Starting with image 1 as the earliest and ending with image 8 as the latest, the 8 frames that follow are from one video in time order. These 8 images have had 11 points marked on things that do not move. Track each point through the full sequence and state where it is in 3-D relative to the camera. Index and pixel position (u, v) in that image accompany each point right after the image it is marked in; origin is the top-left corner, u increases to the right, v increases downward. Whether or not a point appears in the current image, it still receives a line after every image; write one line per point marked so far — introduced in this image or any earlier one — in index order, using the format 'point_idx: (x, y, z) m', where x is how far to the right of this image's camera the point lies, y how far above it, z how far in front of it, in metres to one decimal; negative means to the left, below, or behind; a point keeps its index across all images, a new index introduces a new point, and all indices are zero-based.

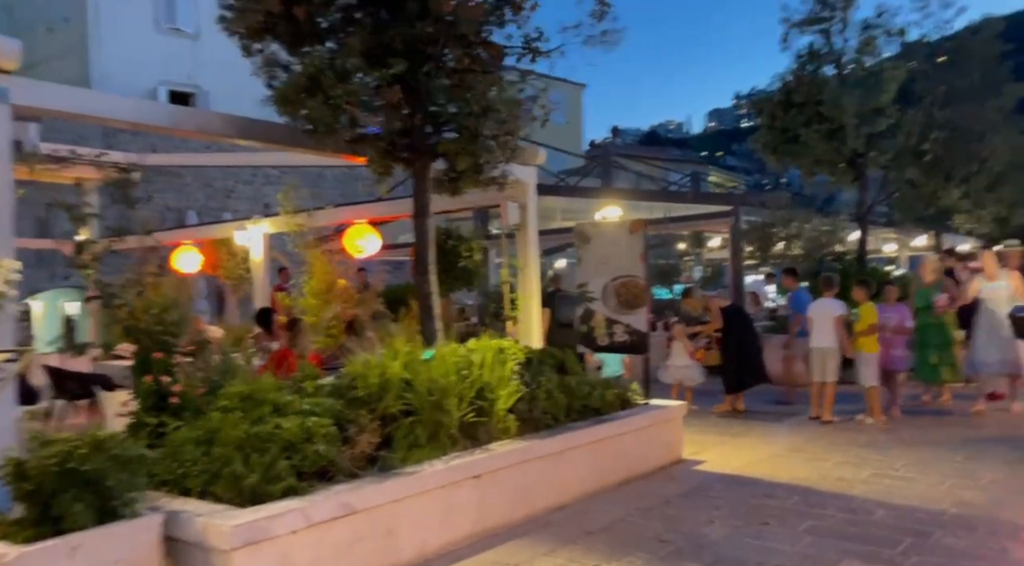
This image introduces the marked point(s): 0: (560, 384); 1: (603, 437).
0: (+0.3, -0.6, +5.3) m
1: (+0.5, -0.9, +5.1) m
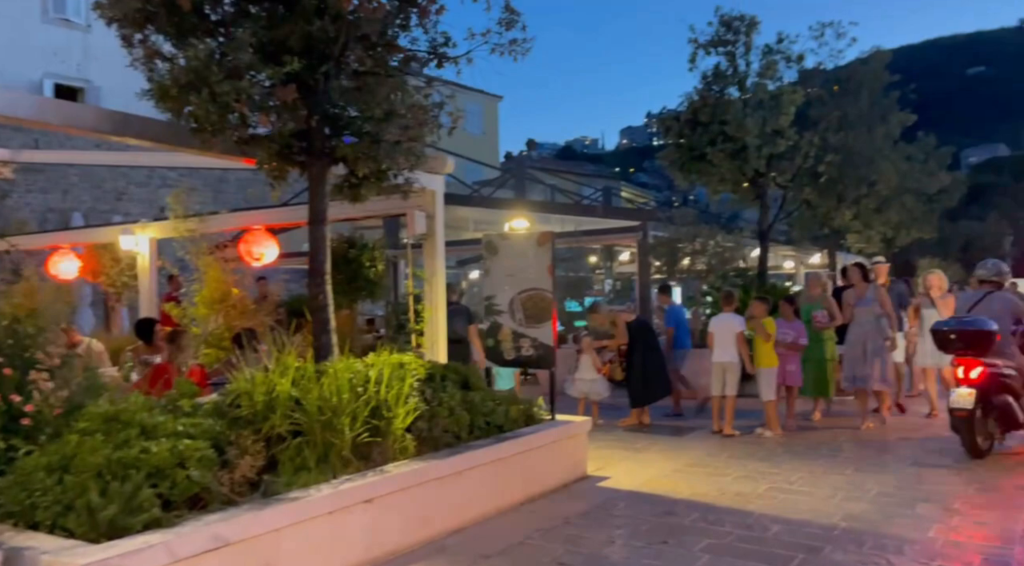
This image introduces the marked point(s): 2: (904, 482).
0: (-0.3, -0.7, +5.2) m
1: (-0.1, -1.0, +4.9) m
2: (+3.2, -1.7, +7.2) m
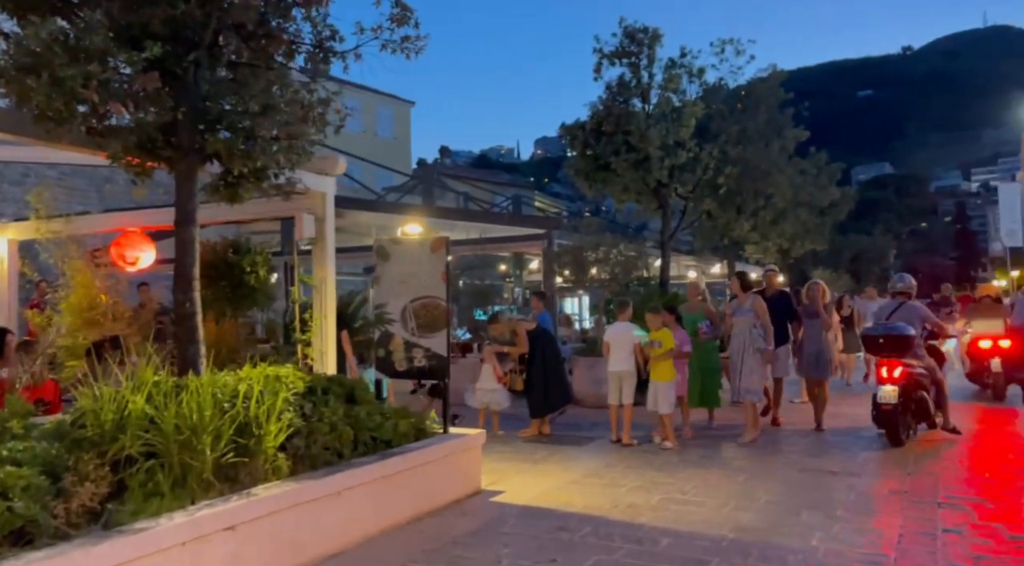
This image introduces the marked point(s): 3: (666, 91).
0: (-1.0, -0.8, +5.0) m
1: (-0.7, -1.1, +4.7) m
2: (+2.4, -1.8, +7.3) m
3: (+3.0, +3.8, +16.8) m
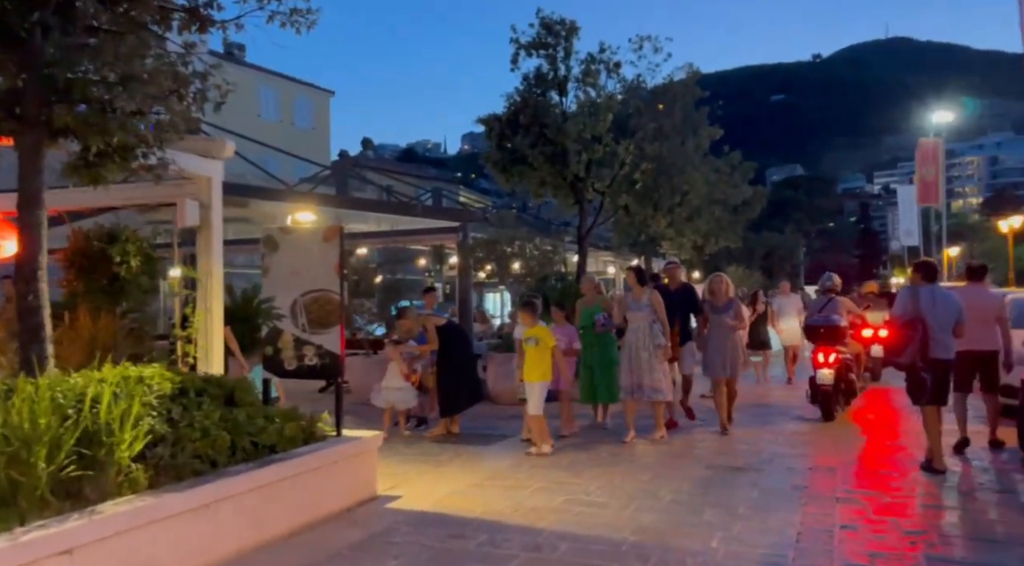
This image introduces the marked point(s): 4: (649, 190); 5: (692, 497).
0: (-1.5, -0.7, +4.6) m
1: (-1.3, -1.0, +4.4) m
2: (+1.5, -1.7, +7.2) m
3: (+1.4, +3.9, +16.7) m
4: (+2.9, +2.0, +18.1) m
5: (+1.4, -1.7, +6.8) m
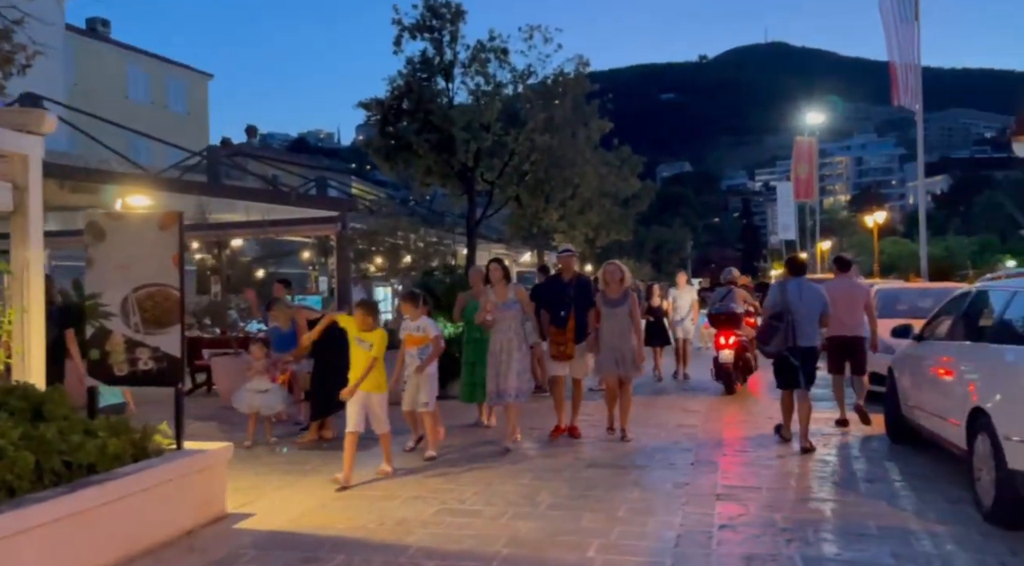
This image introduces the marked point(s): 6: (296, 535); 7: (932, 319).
0: (-2.2, -0.7, +4.0) m
1: (-1.9, -1.0, +3.8) m
2: (+0.5, -1.7, +6.9) m
3: (-0.8, +4.0, +16.3) m
4: (+0.6, +2.1, +17.9) m
5: (+0.4, -1.7, +6.5) m
6: (-1.2, -1.4, +4.9) m
7: (+4.5, -0.4, +9.2) m
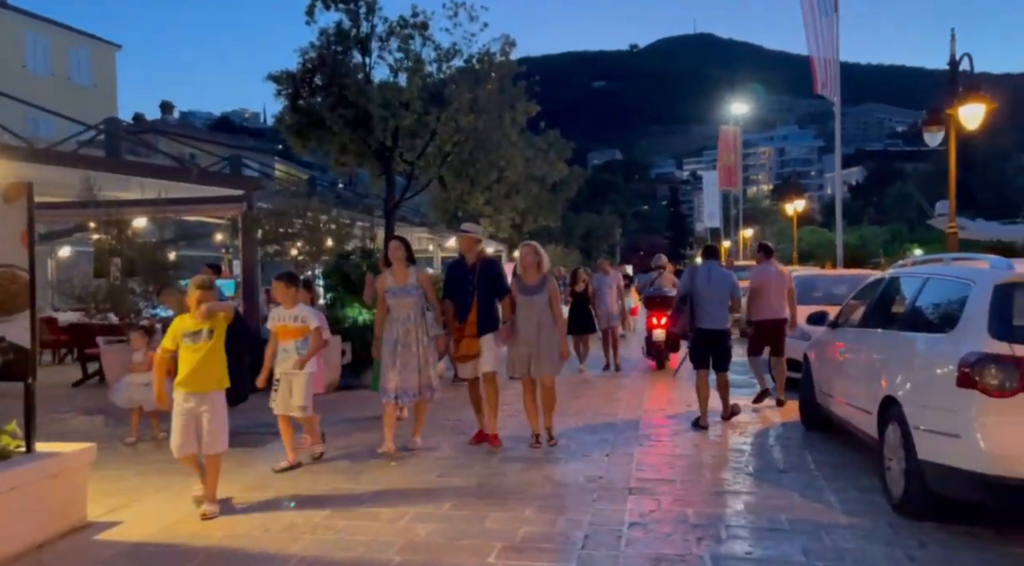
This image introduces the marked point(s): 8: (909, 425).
0: (-2.7, -0.6, +3.4) m
1: (-2.4, -0.9, +3.2) m
2: (-0.2, -1.6, +6.6) m
3: (-2.3, +4.3, +15.7) m
4: (-1.1, +2.4, +17.4) m
5: (-0.3, -1.6, +6.2) m
6: (-1.8, -1.3, +4.4) m
7: (+3.6, -0.2, +9.2) m
8: (+2.9, -1.0, +6.3) m
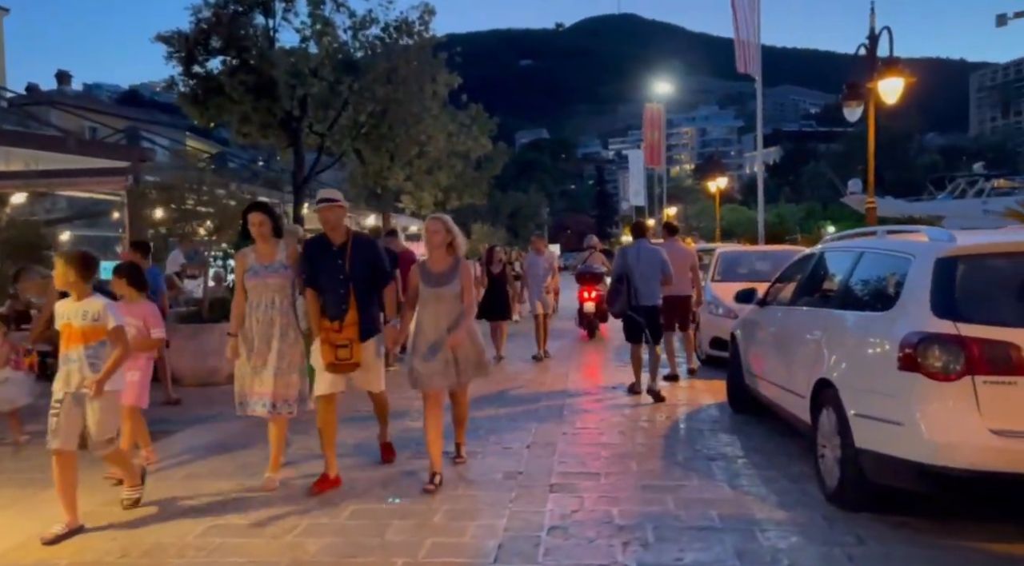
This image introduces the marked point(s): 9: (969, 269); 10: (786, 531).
0: (-3.1, -0.6, +2.5) m
1: (-2.7, -0.9, +2.4) m
2: (-0.8, -1.4, +5.9) m
3: (-3.7, +4.7, +14.7) m
4: (-2.6, +2.8, +16.6) m
5: (-0.9, -1.4, +5.5) m
6: (-2.2, -1.3, +3.6) m
7: (+2.7, 0.0, +8.8) m
8: (+2.3, -0.9, +5.9) m
9: (+2.8, +0.1, +5.2) m
10: (+1.7, -1.6, +5.4) m
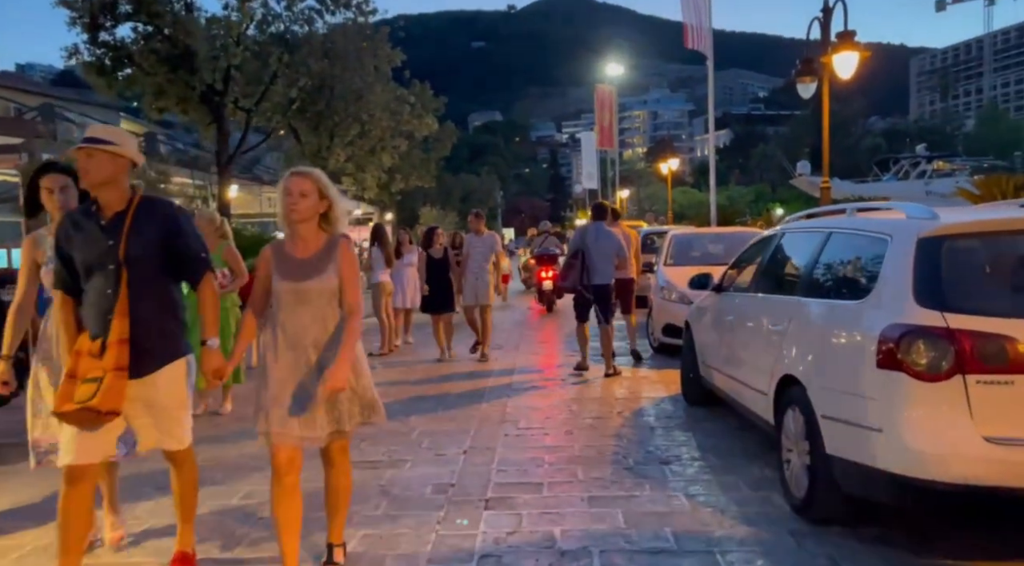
0: (-3.3, -0.6, +1.6) m
1: (-3.0, -0.9, +1.5) m
2: (-1.3, -1.4, +5.1) m
3: (-4.7, +4.9, +13.6) m
4: (-3.7, +3.1, +15.6) m
5: (-1.3, -1.4, +4.7) m
6: (-2.5, -1.2, +2.7) m
7: (+2.1, +0.1, +8.2) m
8: (+1.8, -0.8, +5.2) m
9: (+2.4, +0.2, +4.6) m
10: (+1.3, -1.5, +4.8) m
